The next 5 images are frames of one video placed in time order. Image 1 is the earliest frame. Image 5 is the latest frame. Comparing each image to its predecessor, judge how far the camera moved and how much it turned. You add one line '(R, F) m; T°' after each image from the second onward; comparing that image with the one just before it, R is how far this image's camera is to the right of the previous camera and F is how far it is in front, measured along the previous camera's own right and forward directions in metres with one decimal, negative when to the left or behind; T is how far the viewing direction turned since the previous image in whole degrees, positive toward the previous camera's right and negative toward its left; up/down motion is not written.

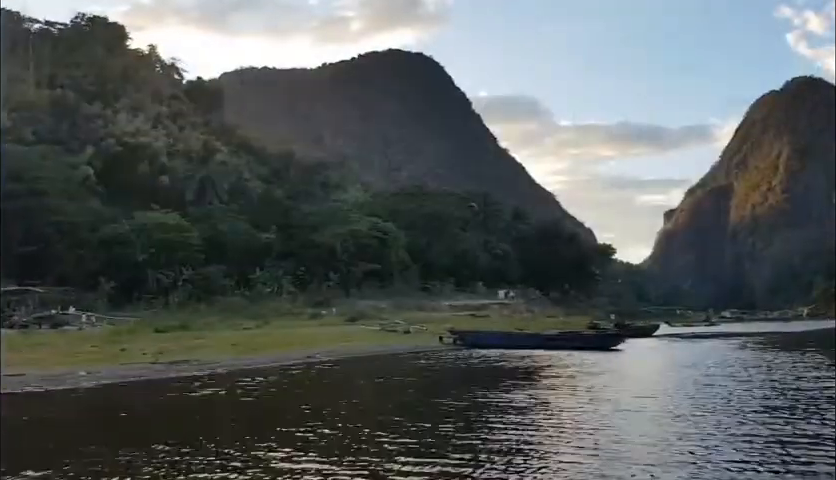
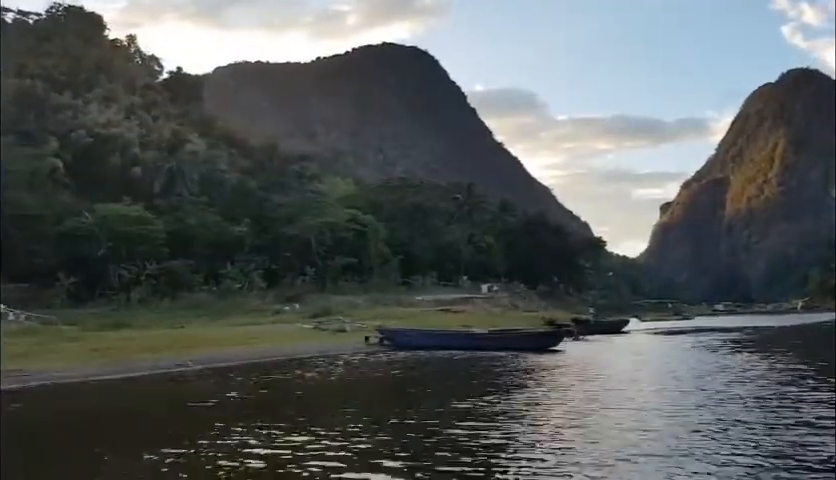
(+1.2, +2.0) m; 0°
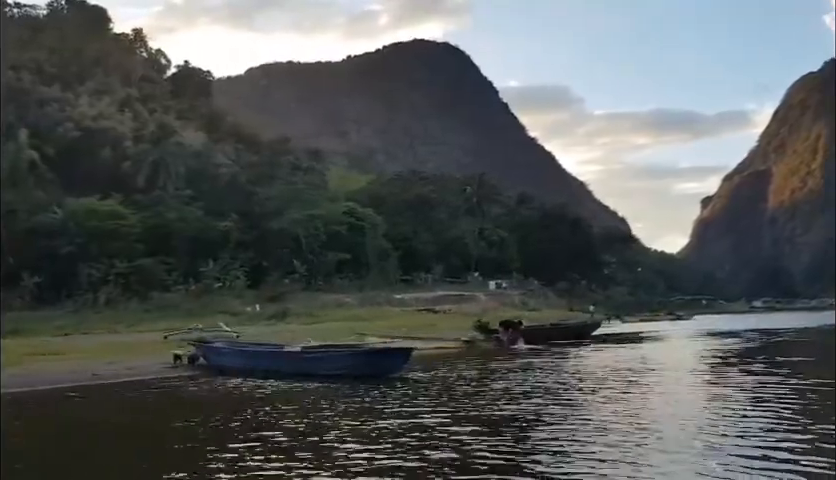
(+2.2, +4.0) m; -3°
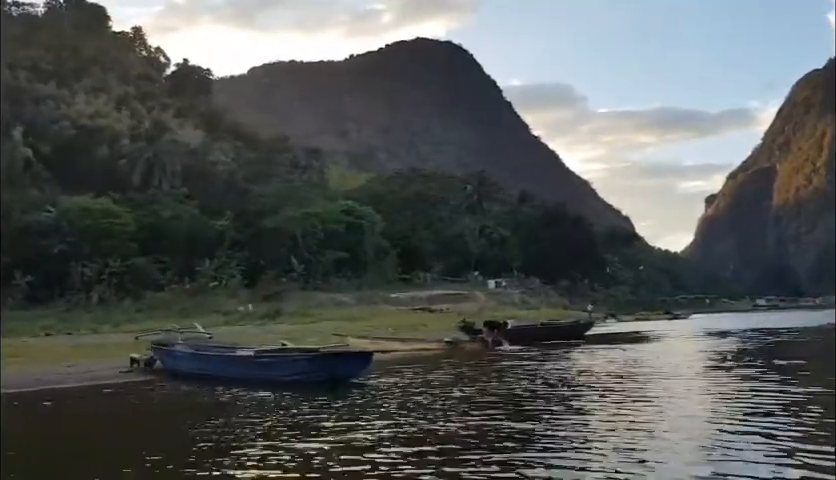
(+0.3, +0.6) m; 0°
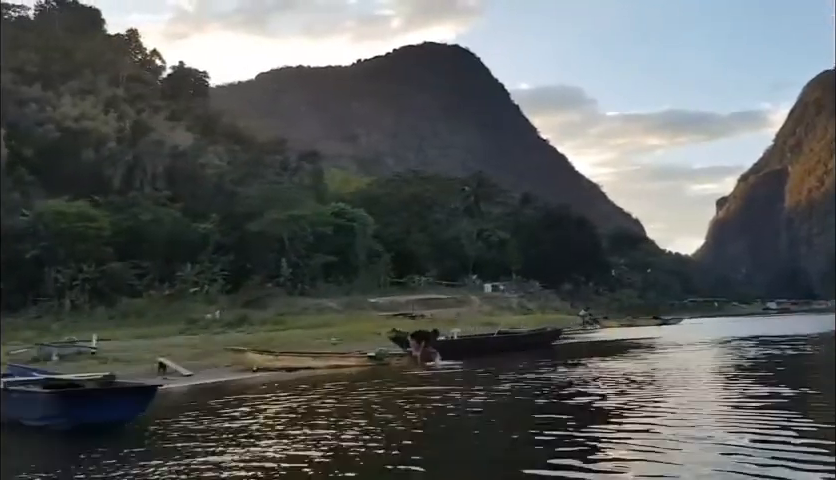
(+1.0, +1.9) m; -1°
